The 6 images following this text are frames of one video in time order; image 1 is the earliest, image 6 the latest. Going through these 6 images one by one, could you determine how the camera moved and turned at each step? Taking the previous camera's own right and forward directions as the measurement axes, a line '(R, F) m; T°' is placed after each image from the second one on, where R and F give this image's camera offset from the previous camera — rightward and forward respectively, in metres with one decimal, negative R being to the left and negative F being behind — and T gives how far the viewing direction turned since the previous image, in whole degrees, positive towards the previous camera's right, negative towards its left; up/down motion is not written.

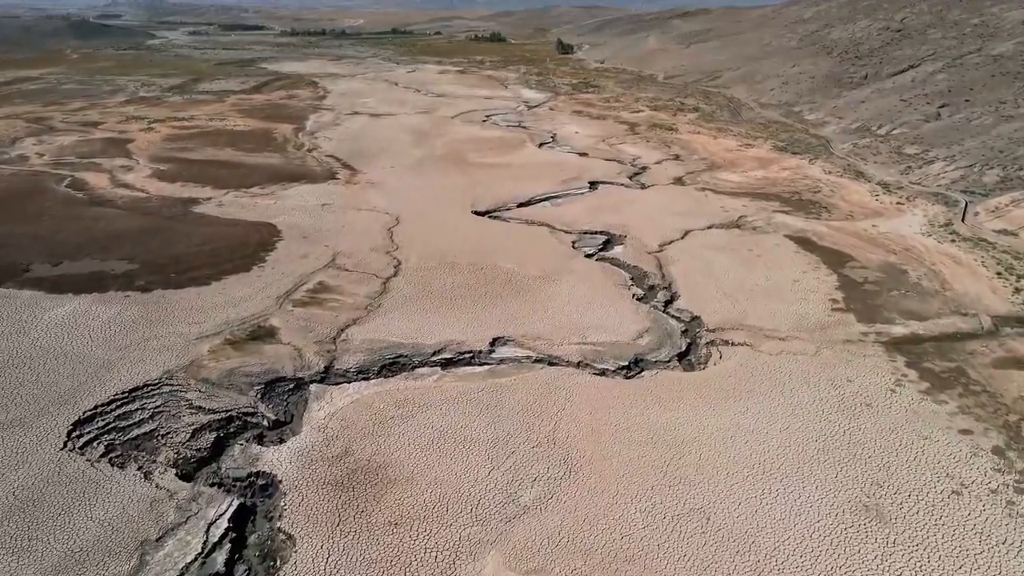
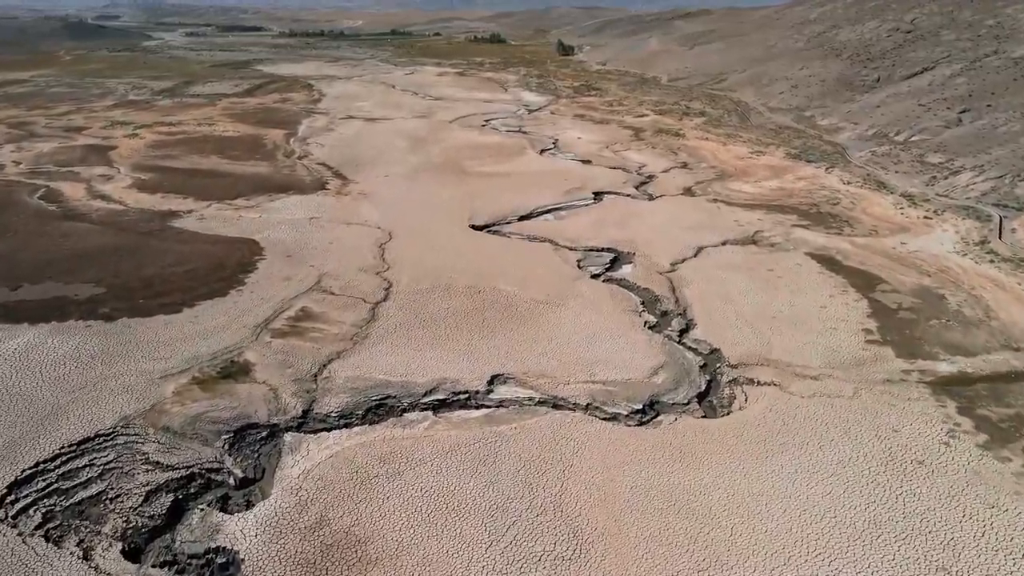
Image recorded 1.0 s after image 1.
(0.0, +1.5) m; 0°
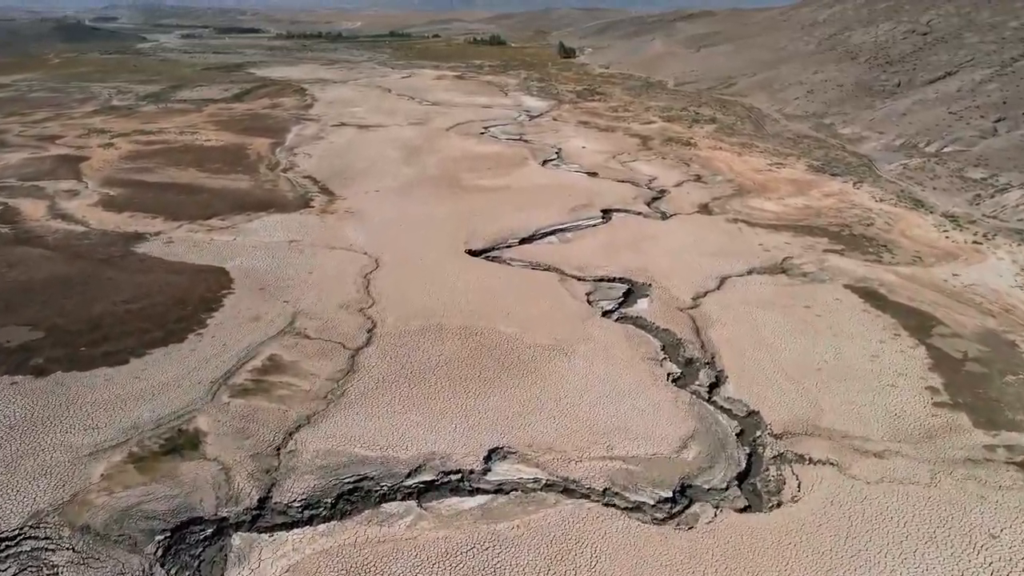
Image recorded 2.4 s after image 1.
(0.0, +2.3) m; 0°
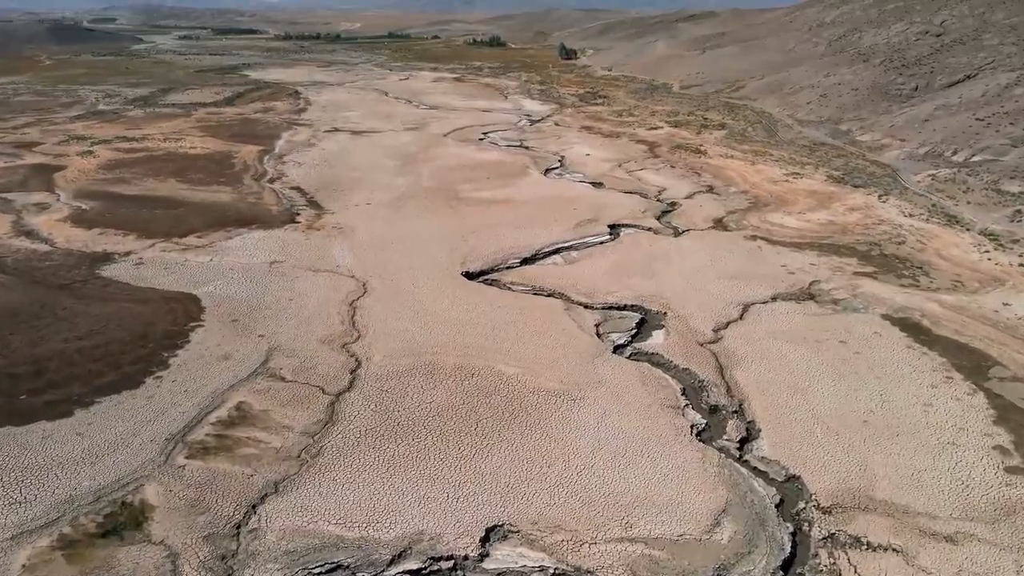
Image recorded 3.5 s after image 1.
(0.0, +1.7) m; 0°
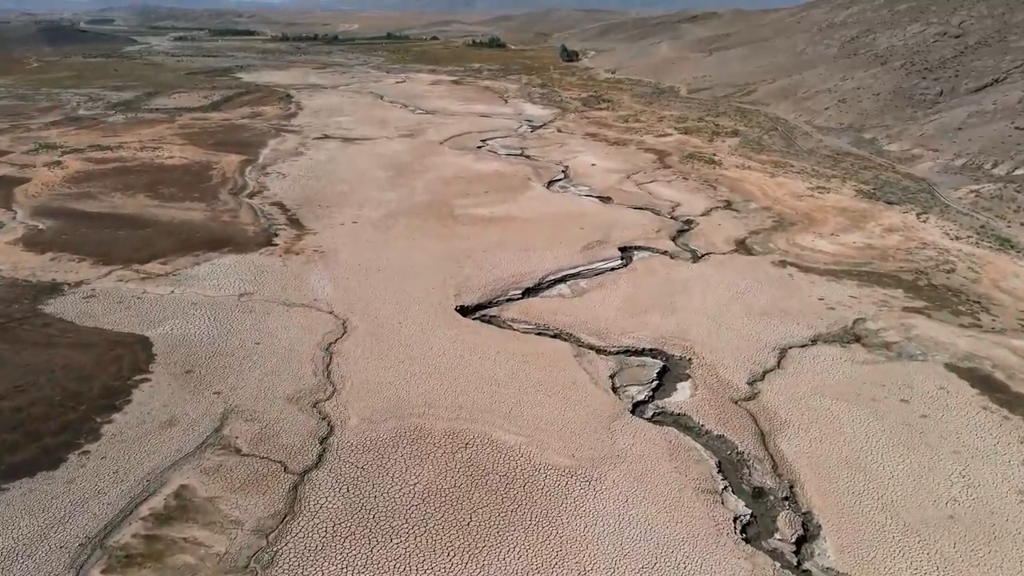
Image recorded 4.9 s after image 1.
(0.0, +2.3) m; 0°
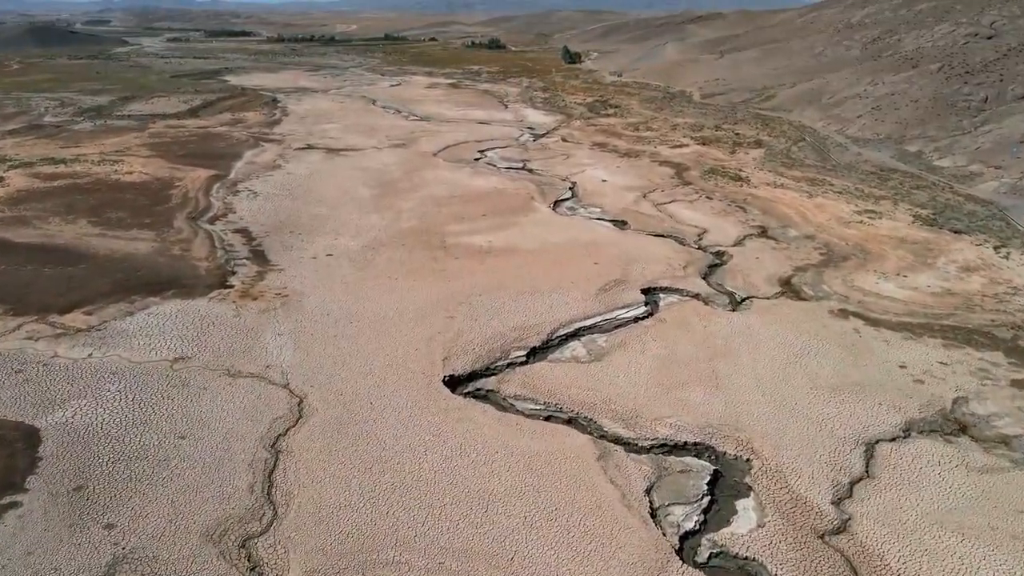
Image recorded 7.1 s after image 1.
(0.0, +3.4) m; 0°
